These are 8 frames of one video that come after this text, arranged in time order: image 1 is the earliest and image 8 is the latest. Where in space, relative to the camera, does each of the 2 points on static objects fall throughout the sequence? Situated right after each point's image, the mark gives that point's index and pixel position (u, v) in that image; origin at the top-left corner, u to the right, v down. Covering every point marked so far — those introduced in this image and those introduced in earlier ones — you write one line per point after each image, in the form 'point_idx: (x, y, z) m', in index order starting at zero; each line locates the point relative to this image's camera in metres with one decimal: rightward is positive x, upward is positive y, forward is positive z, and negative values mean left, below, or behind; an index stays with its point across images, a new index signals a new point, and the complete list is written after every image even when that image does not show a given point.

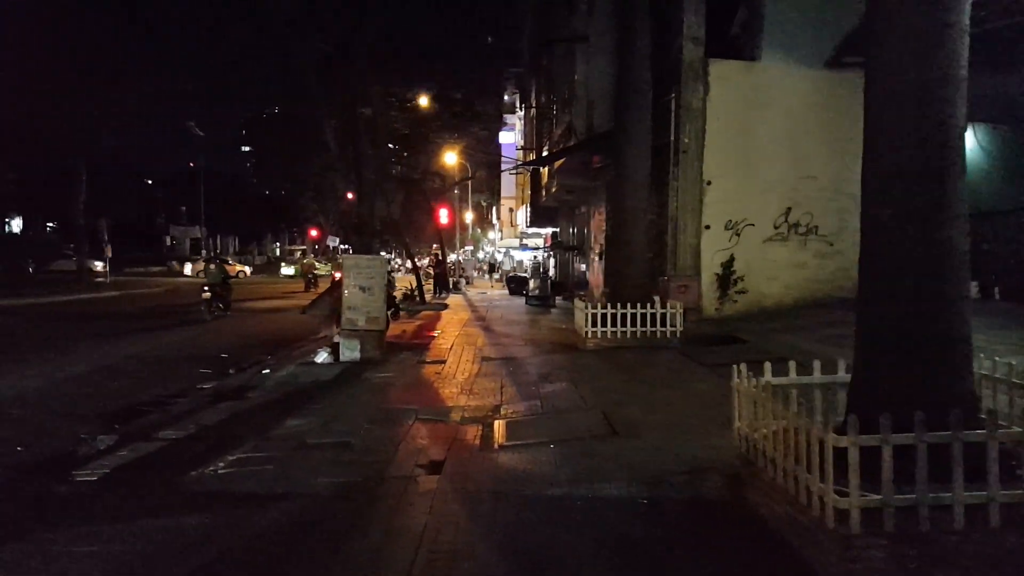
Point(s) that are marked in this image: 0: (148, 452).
0: (-3.3, -1.5, +8.9) m
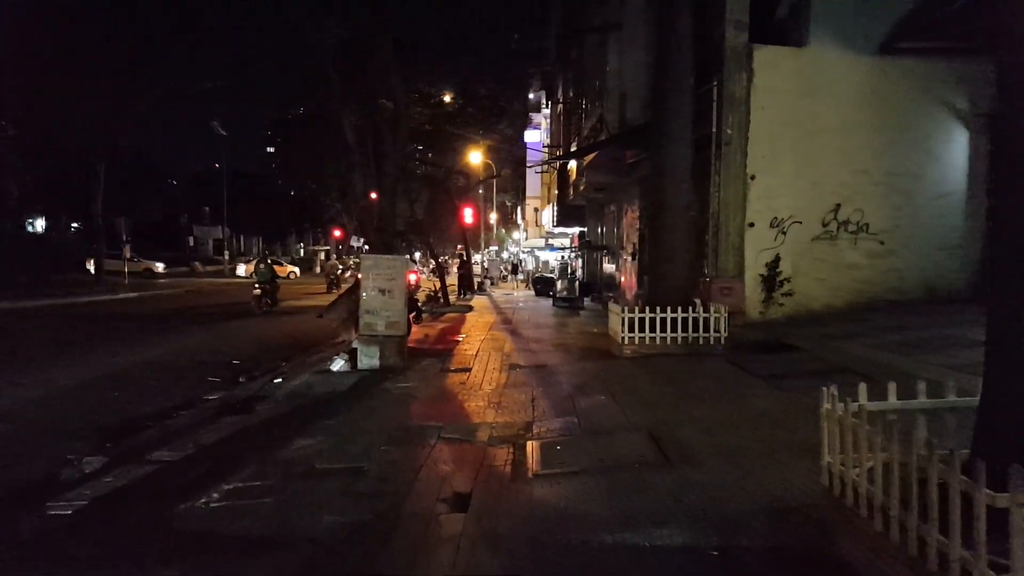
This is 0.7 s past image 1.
0: (-3.0, -1.5, +7.9) m
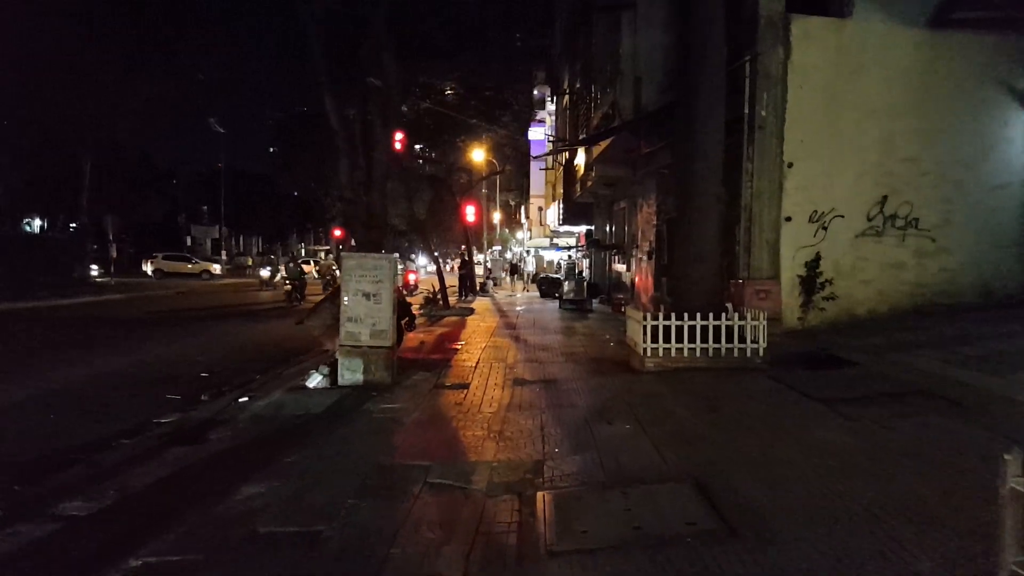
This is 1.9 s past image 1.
0: (-3.0, -1.6, +6.0) m
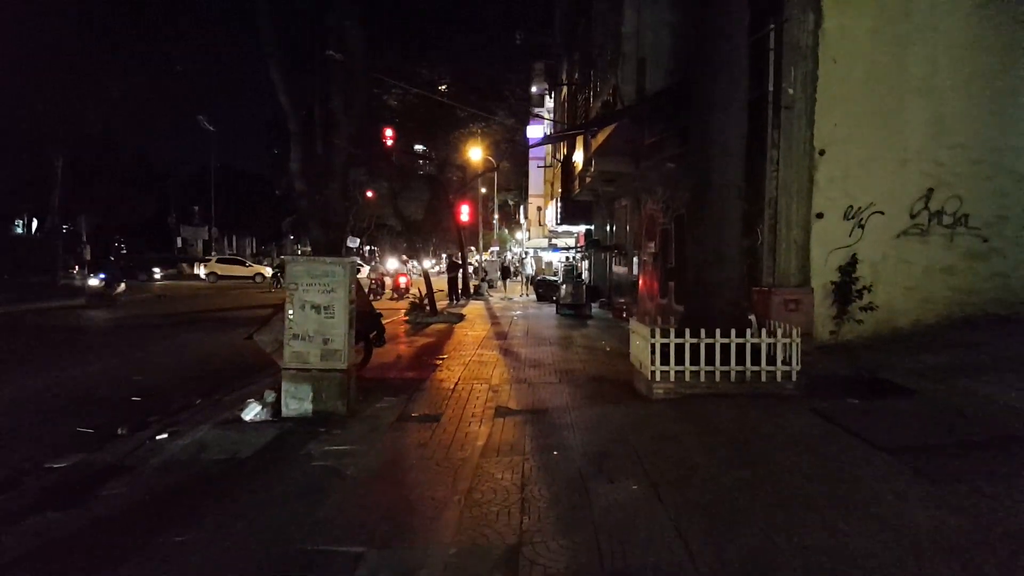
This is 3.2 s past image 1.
0: (-3.2, -1.7, +4.0) m
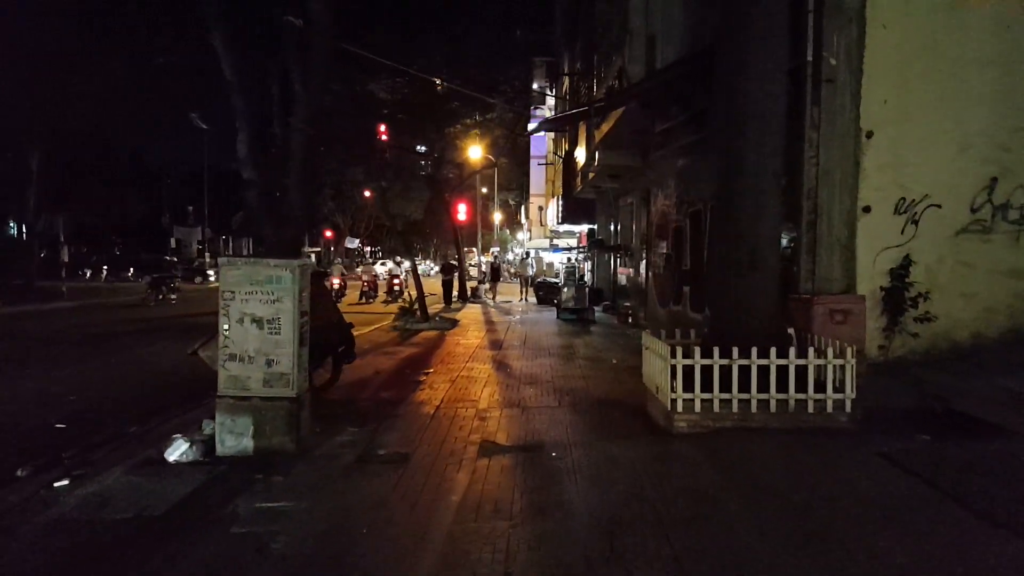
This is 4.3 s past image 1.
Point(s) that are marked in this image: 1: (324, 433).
0: (-3.3, -1.7, +2.1) m
1: (-1.7, -1.3, +8.9) m
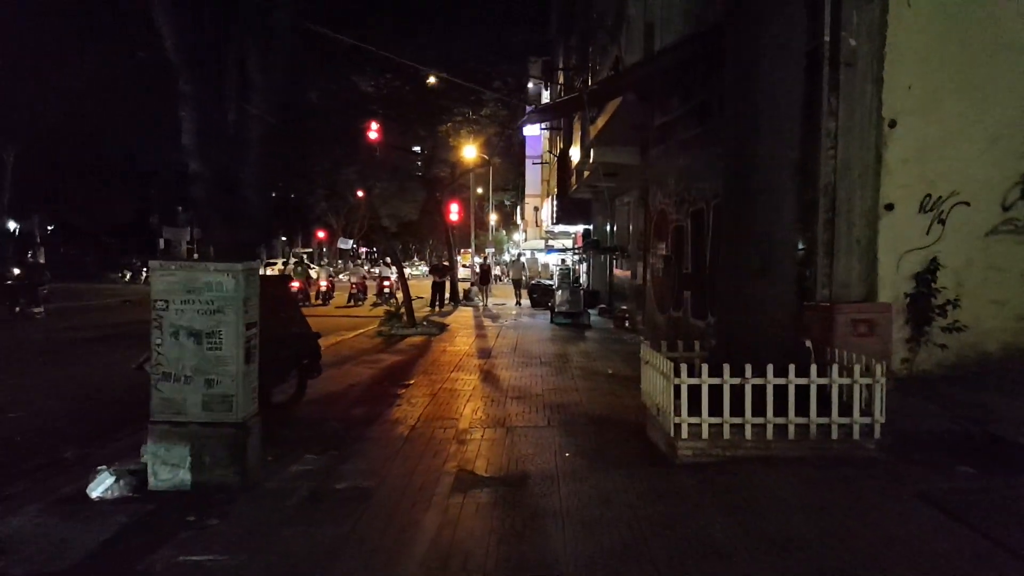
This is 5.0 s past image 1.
0: (-3.4, -1.8, +1.1) m
1: (-1.8, -1.4, +7.8) m
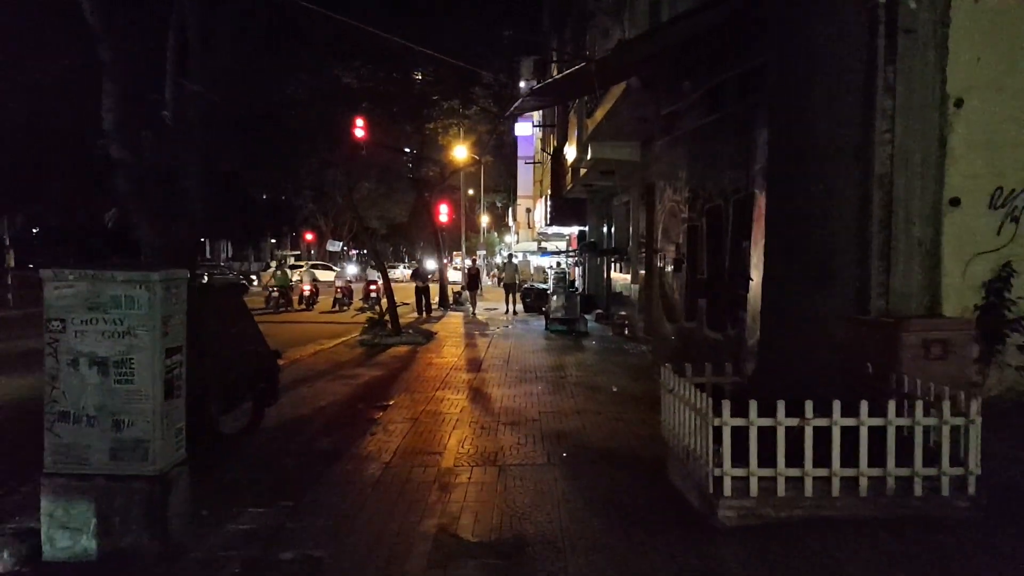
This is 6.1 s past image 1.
0: (-3.4, -1.9, -0.5) m
1: (-1.9, -1.5, +6.3) m
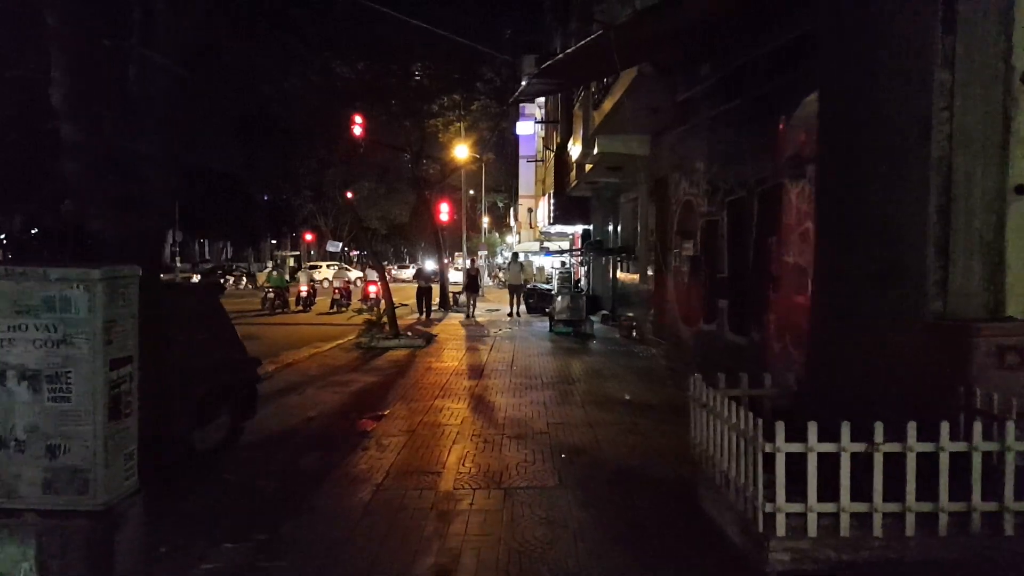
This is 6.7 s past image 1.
0: (-3.3, -1.9, -1.4) m
1: (-1.8, -1.5, +5.4) m
